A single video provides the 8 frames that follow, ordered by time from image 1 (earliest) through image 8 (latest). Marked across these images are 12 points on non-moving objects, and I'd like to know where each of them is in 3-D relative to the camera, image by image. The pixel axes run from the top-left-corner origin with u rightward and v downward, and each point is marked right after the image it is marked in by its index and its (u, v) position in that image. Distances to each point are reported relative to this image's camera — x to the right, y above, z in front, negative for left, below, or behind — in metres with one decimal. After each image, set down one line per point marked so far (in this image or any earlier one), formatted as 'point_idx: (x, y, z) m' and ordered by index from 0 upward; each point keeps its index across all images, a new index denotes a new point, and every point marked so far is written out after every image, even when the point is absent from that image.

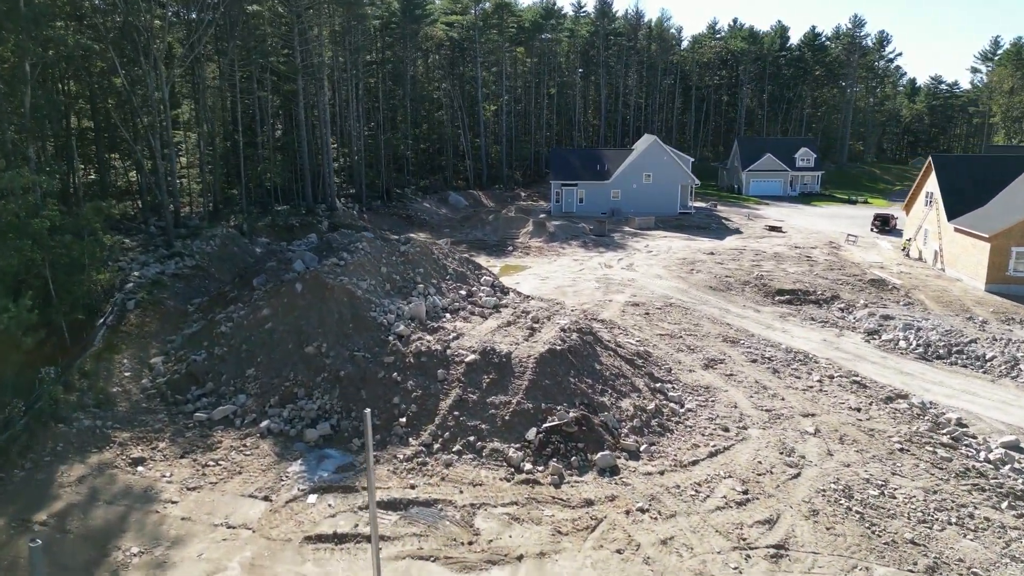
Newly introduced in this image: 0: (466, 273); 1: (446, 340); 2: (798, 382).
0: (-1.2, +0.4, +19.6) m
1: (-1.4, -1.1, +15.7) m
2: (+6.9, -2.3, +17.4) m
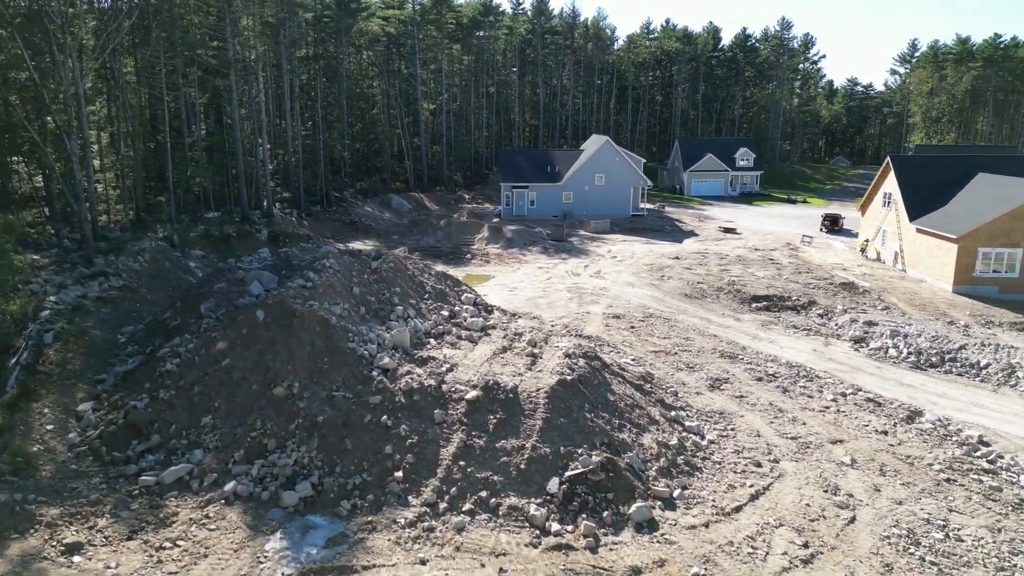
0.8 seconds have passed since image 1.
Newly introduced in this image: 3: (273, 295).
0: (-1.6, -0.1, +17.5) m
1: (-1.4, -1.6, +13.6) m
2: (+6.7, -2.6, +16.2) m
3: (-4.8, -0.1, +14.6) m
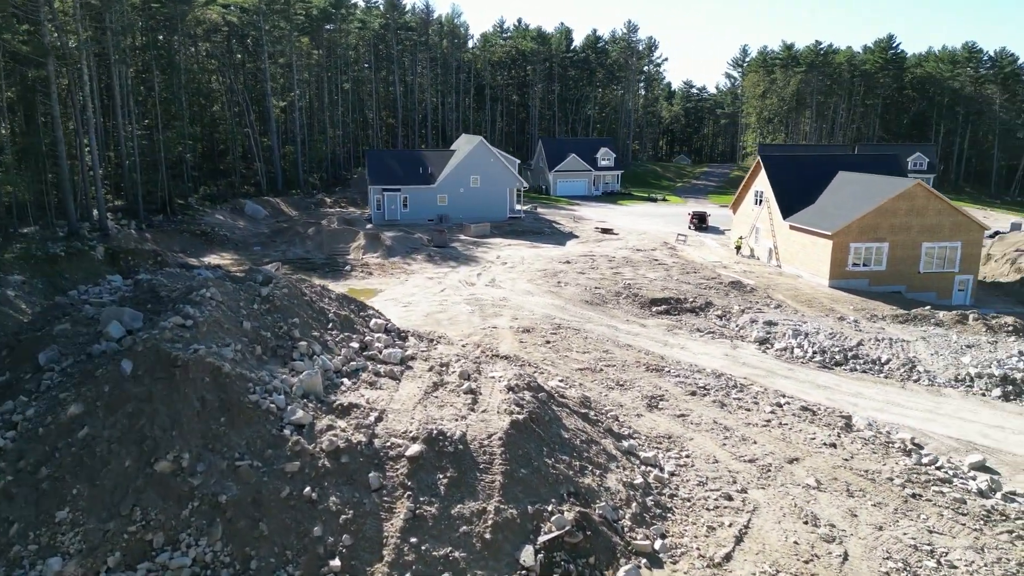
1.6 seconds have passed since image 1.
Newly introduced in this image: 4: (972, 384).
0: (-3.4, -0.6, +15.1) m
1: (-2.3, -2.1, +11.3) m
2: (+5.2, -2.7, +15.5) m
3: (-5.9, -0.8, +11.5) m
4: (+12.0, -2.5, +18.9) m
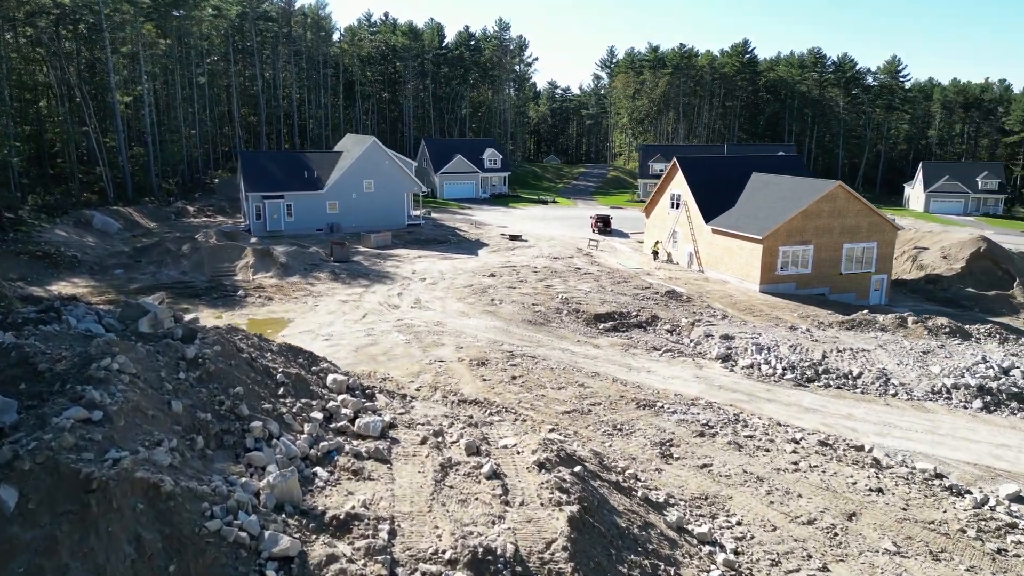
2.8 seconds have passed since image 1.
0: (-3.4, -1.4, +11.7) m
1: (-1.6, -2.9, +8.2) m
2: (+5.0, -3.2, +13.7) m
3: (-5.2, -1.7, +7.7) m
4: (+11.1, -2.7, +18.3) m
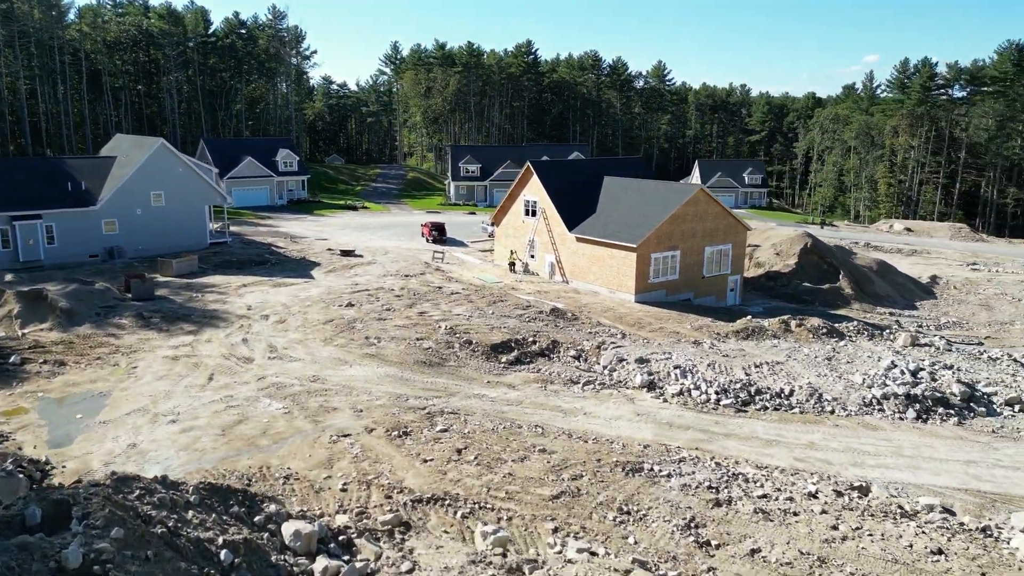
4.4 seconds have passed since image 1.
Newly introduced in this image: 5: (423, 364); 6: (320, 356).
0: (-2.6, -2.6, +7.3) m
1: (+0.3, -3.9, +4.5) m
2: (+4.9, -3.8, +11.8) m
3: (-3.1, -2.9, +3.0) m
4: (+9.2, -3.0, +18.0) m
5: (-2.4, -2.0, +19.6) m
6: (-5.3, -1.8, +19.7) m
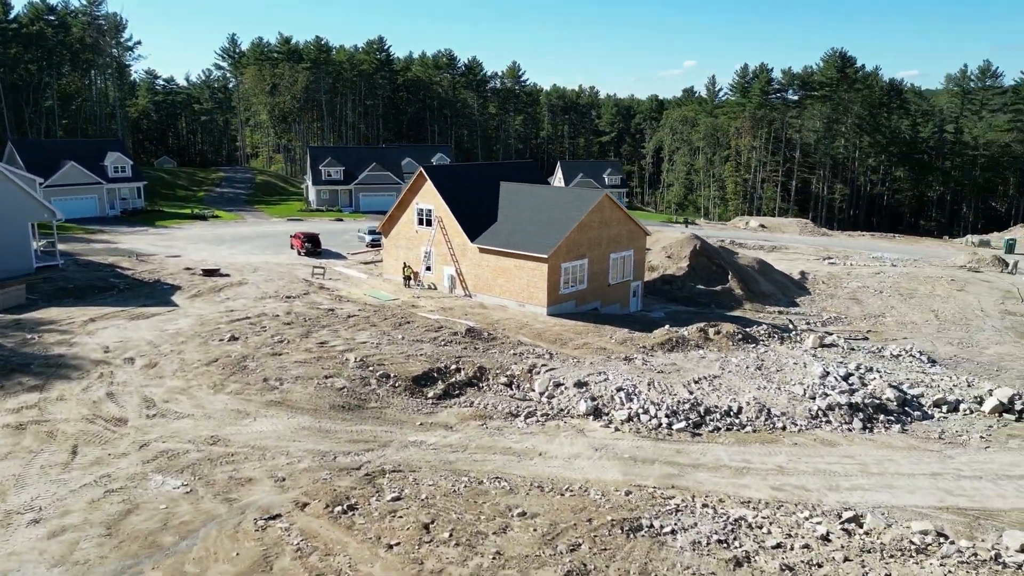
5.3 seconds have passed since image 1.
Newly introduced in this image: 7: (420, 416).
0: (-1.6, -3.3, +4.7) m
1: (+1.9, -4.4, +2.6) m
2: (+4.9, -4.2, +10.7) m
3: (-1.1, -3.7, +0.4) m
4: (+7.7, -3.2, +17.7) m
5: (-4.0, -2.7, +16.8) m
6: (-6.8, -2.7, +16.3) m
7: (-2.2, -3.0, +17.2) m
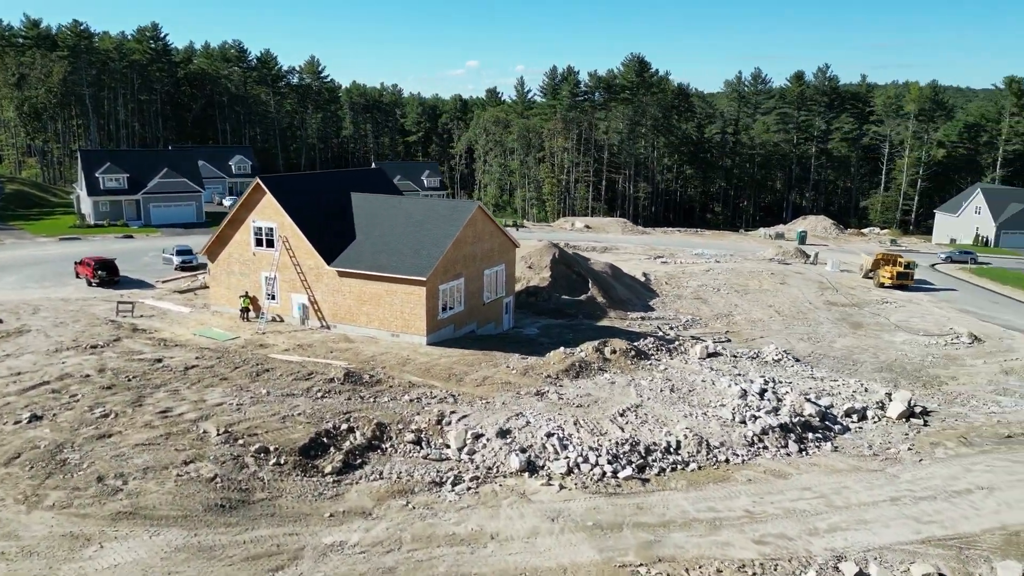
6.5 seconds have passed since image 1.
0: (+0.5, -4.2, +1.8) m
1: (+4.5, -5.1, +0.8) m
2: (+5.1, -4.8, +9.3) m
3: (+2.1, -4.5, -2.2) m
4: (+5.9, -3.6, +16.8) m
5: (-5.2, -3.8, +12.8) m
6: (-7.7, -3.9, +11.5) m
7: (-3.5, -4.0, +13.6) m
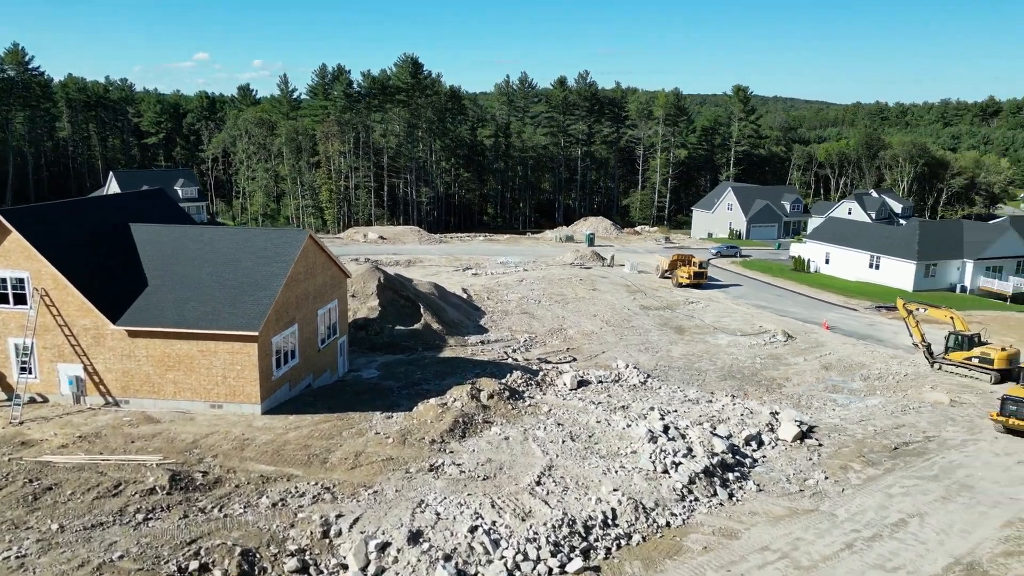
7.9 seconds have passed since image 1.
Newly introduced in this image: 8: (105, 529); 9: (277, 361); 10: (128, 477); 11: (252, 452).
0: (+3.7, -5.2, -0.6) m
1: (+7.8, -5.8, -0.3) m
2: (+5.6, -5.5, +8.0) m
3: (+6.5, -5.4, -3.8) m
4: (+3.9, -4.4, +15.4) m
5: (-5.2, -5.3, +8.0) m
6: (-7.2, -5.6, +6.0) m
7: (-3.9, -5.4, +9.3) m
8: (-7.2, -4.3, +12.9) m
9: (-6.3, -2.0, +19.4) m
10: (-8.0, -3.9, +14.9) m
11: (-5.9, -3.7, +16.4) m
